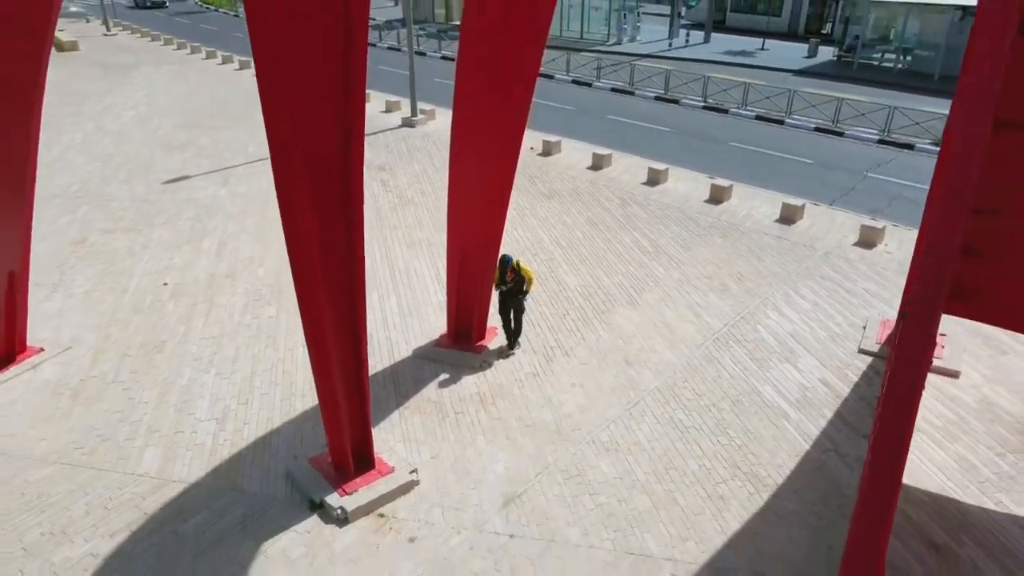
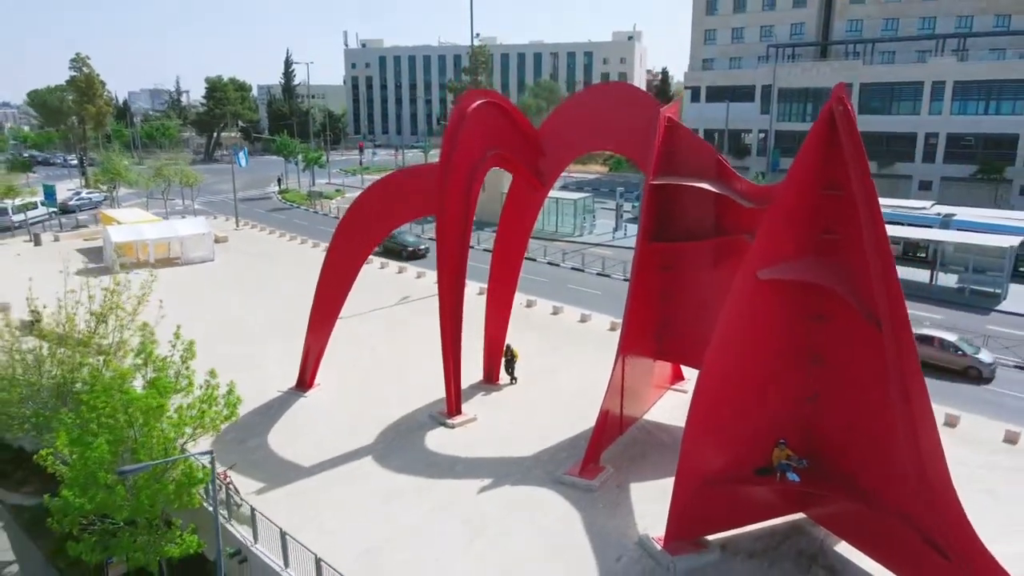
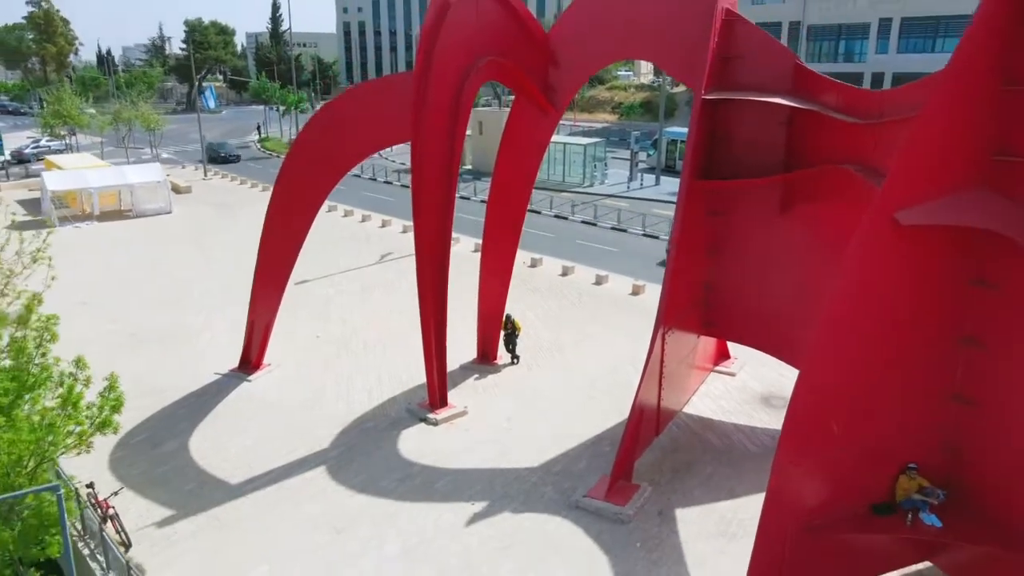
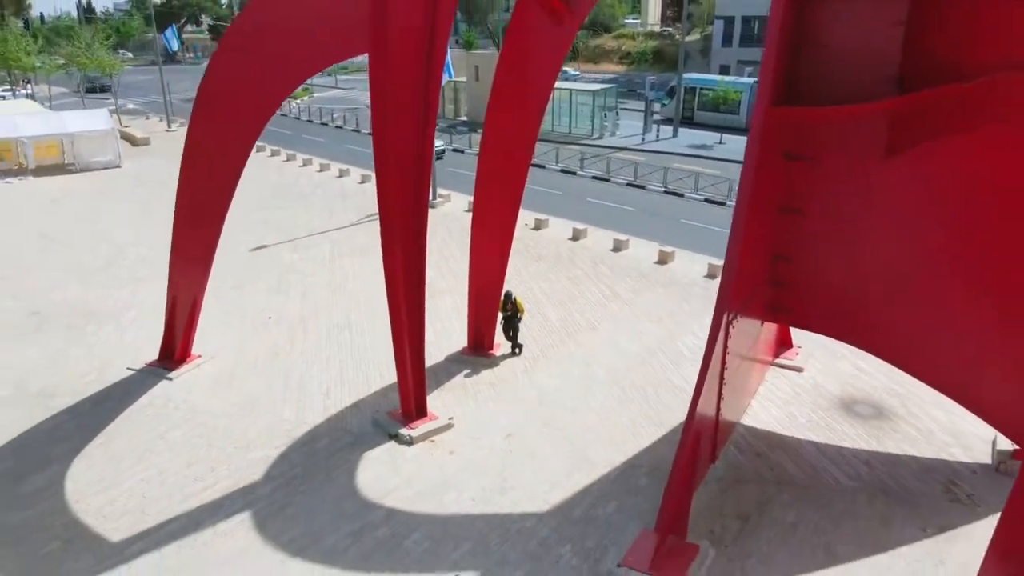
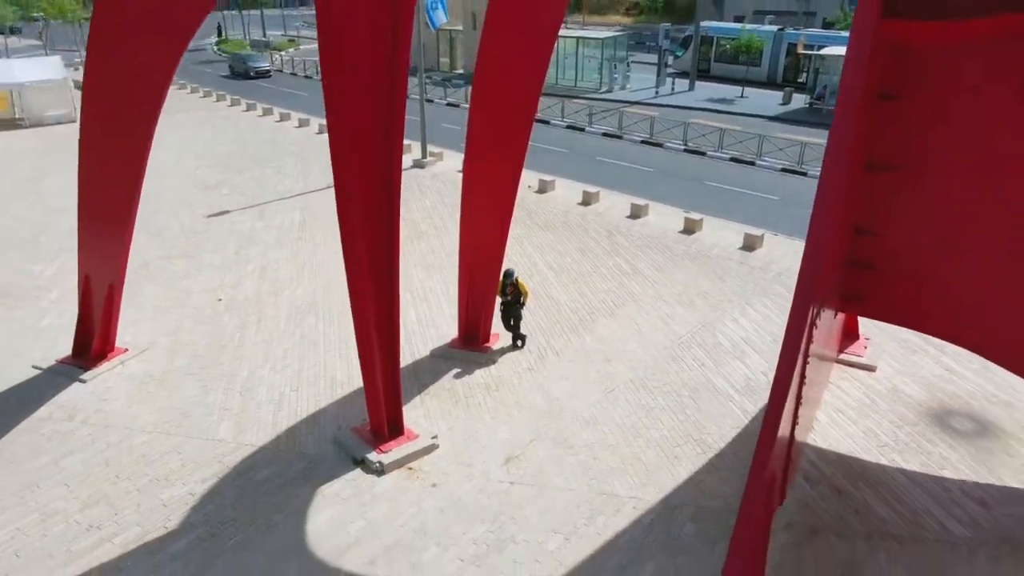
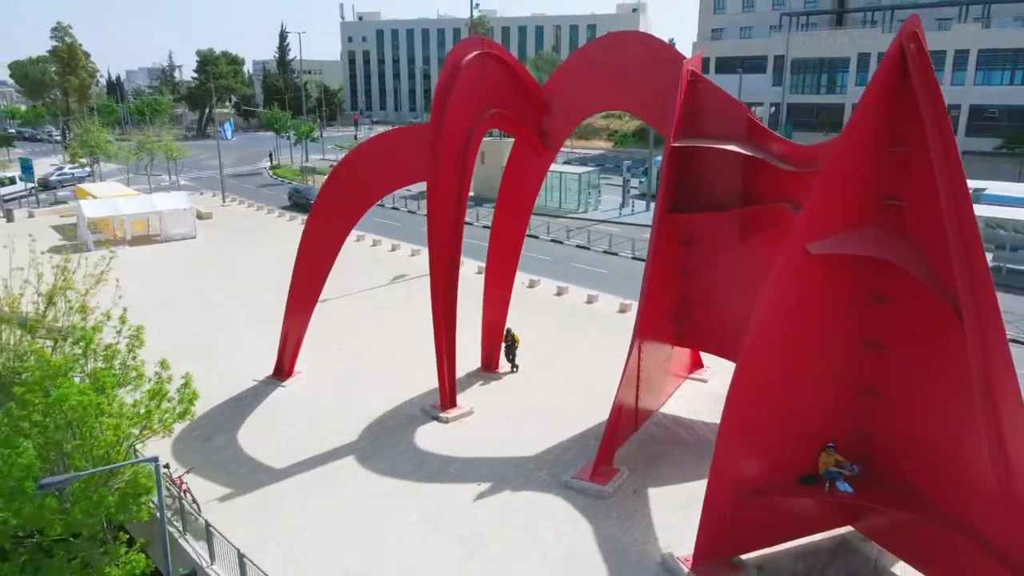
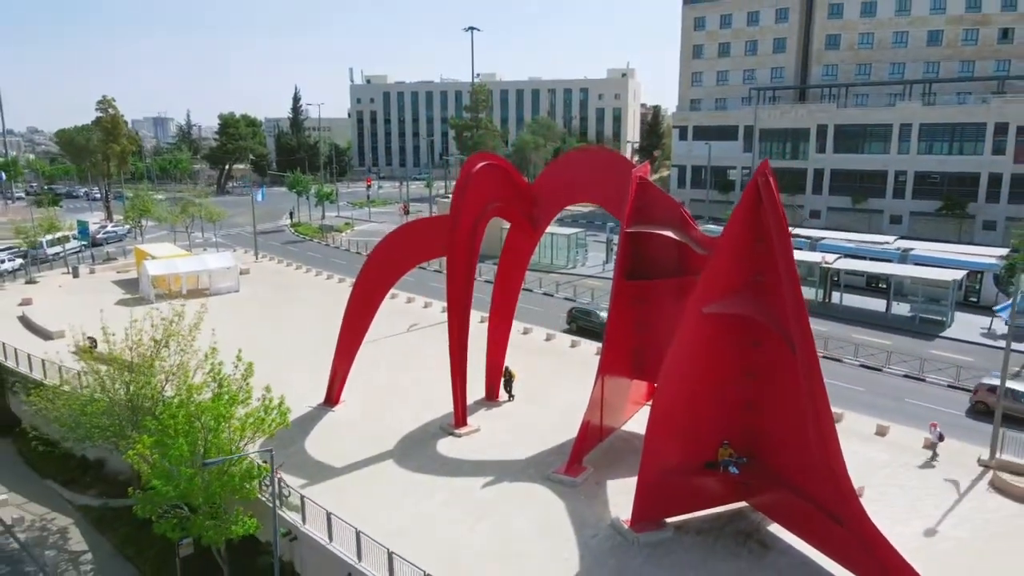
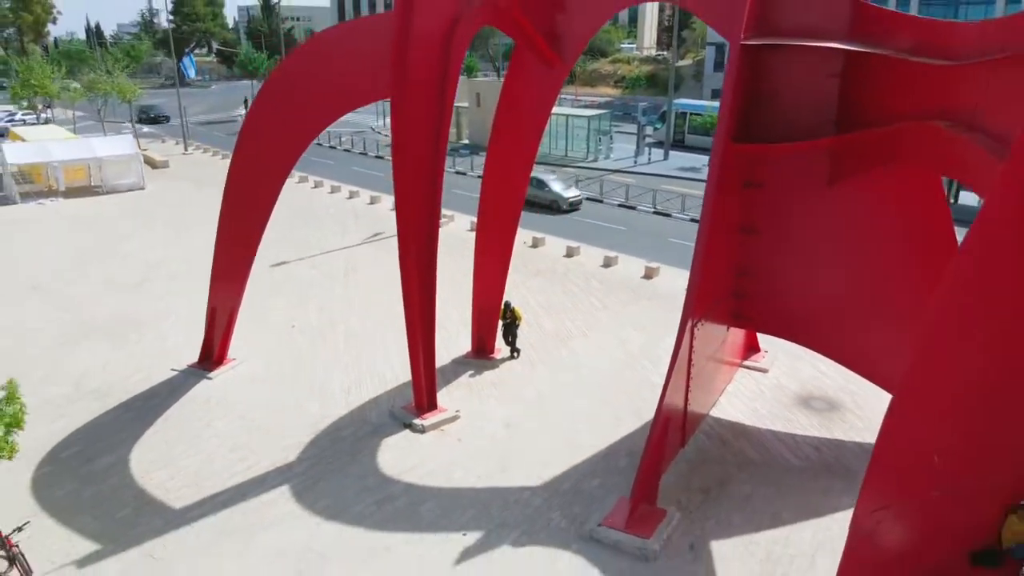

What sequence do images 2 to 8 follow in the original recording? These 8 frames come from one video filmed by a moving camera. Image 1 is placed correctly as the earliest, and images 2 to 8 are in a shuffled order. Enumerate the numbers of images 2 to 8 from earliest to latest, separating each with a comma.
5, 4, 8, 3, 6, 2, 7
